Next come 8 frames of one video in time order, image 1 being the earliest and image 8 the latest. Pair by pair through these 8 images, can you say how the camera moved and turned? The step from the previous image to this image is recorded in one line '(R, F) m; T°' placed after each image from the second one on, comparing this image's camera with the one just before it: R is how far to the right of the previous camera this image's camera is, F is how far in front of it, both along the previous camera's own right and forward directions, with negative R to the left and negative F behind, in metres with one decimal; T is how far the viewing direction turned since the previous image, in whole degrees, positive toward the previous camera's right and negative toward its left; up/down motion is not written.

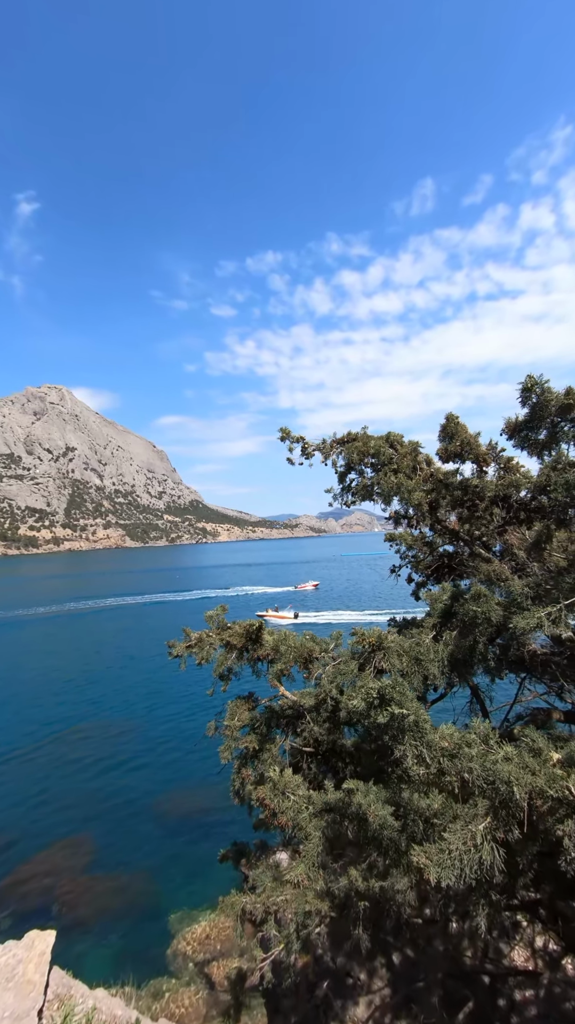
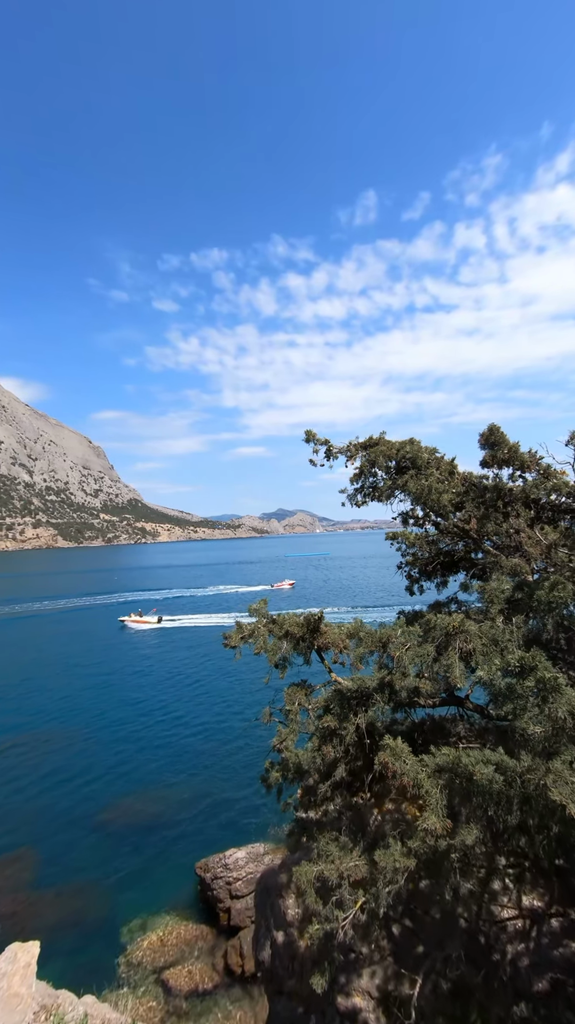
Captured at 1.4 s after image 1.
(-1.3, -0.3) m; +7°
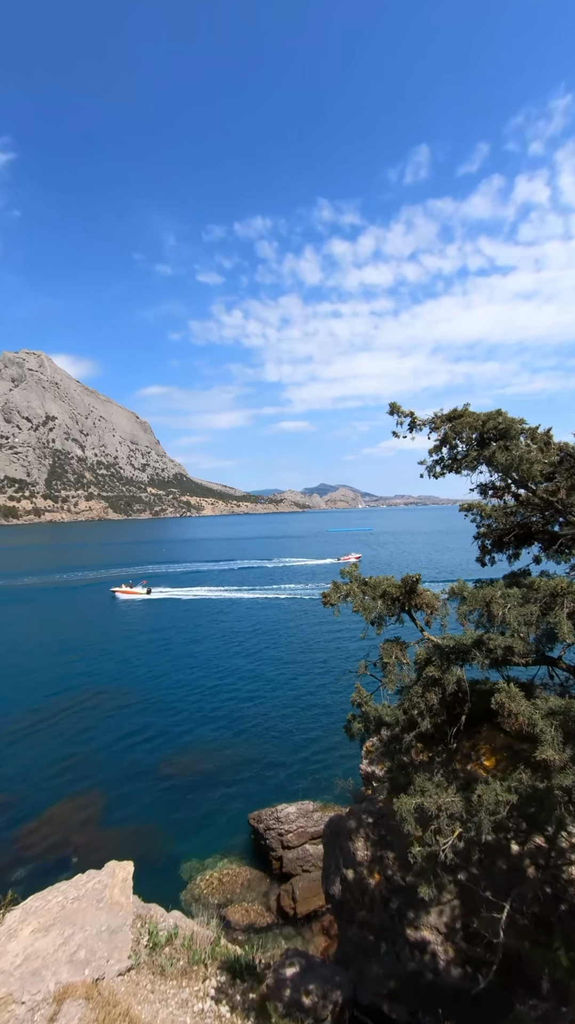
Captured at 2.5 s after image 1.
(-0.7, -0.5) m; -5°
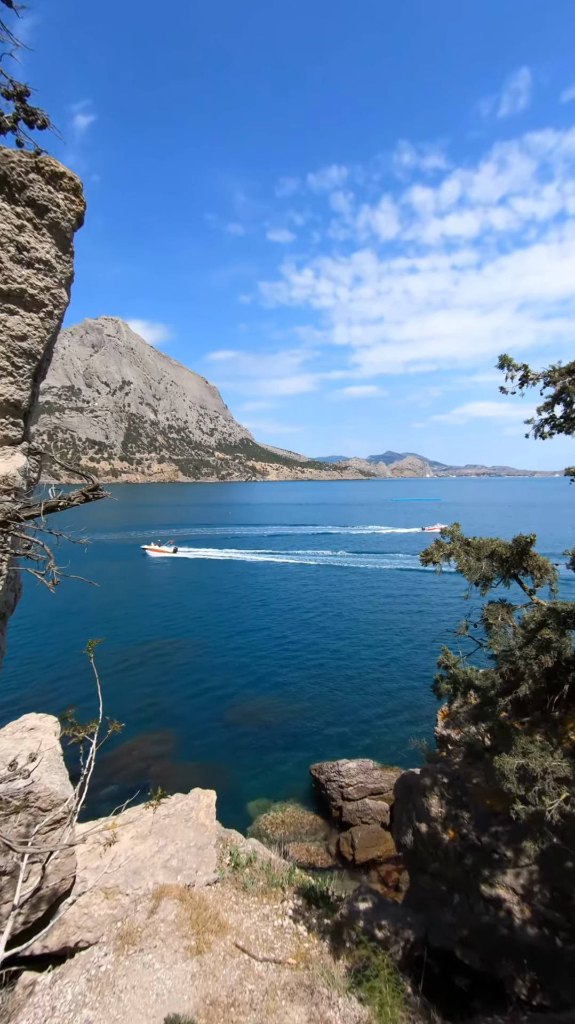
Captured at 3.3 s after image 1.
(-0.5, -0.1) m; -8°
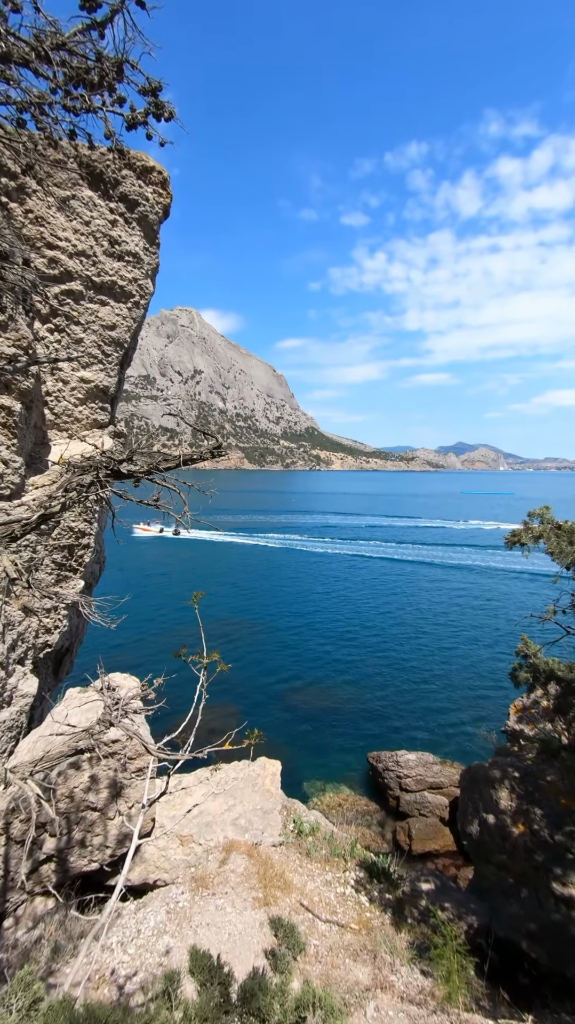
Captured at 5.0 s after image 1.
(-0.3, -0.2) m; -8°
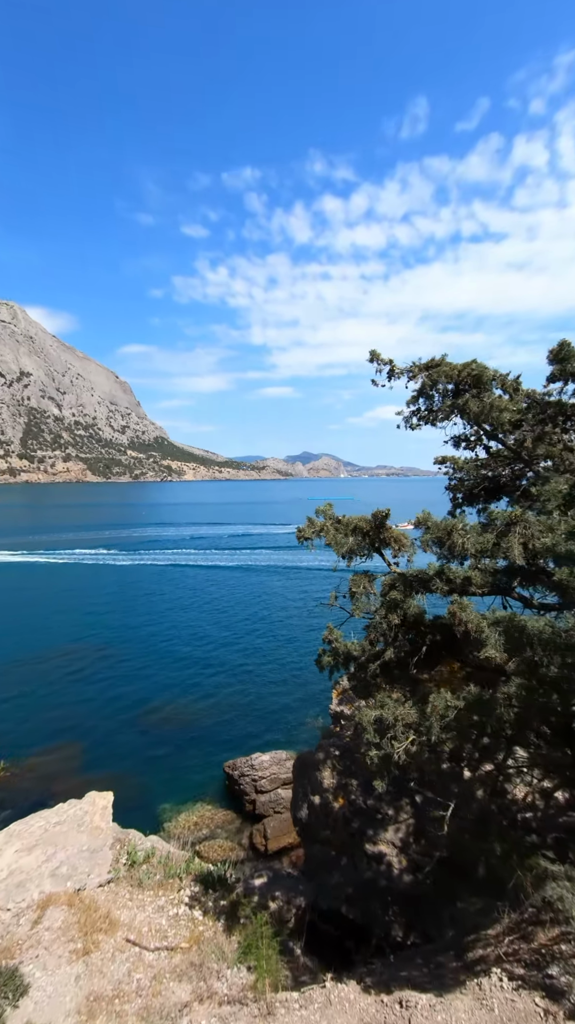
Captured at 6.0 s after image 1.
(+0.8, -0.1) m; +18°
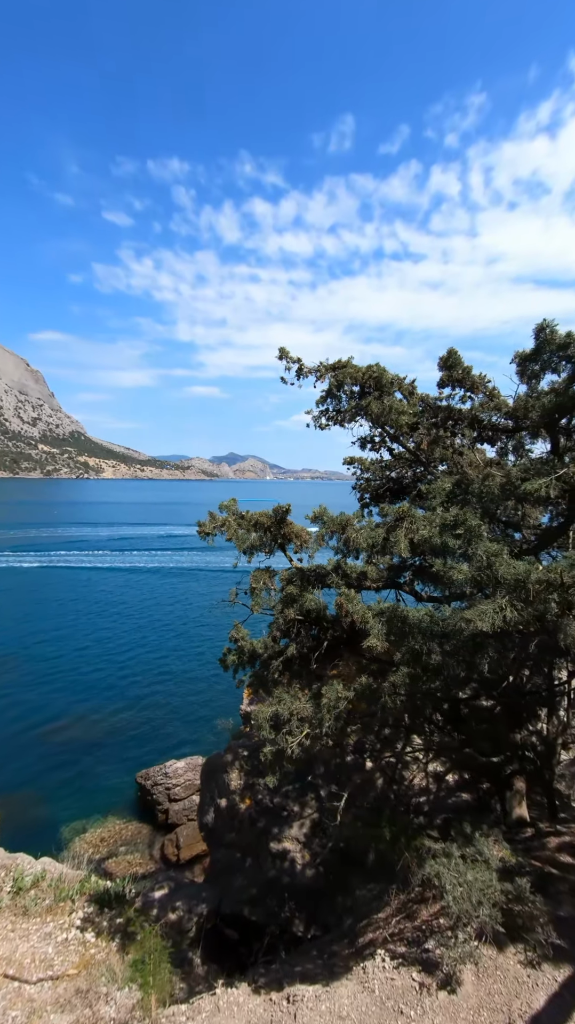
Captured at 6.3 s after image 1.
(+0.3, 0.0) m; +9°
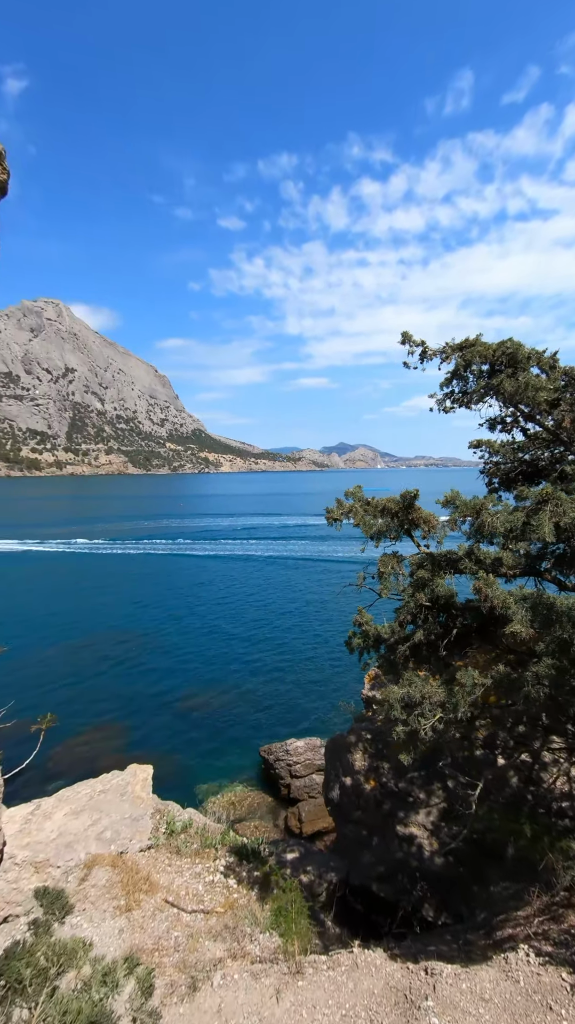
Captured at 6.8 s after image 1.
(-0.2, -0.2) m; -13°
